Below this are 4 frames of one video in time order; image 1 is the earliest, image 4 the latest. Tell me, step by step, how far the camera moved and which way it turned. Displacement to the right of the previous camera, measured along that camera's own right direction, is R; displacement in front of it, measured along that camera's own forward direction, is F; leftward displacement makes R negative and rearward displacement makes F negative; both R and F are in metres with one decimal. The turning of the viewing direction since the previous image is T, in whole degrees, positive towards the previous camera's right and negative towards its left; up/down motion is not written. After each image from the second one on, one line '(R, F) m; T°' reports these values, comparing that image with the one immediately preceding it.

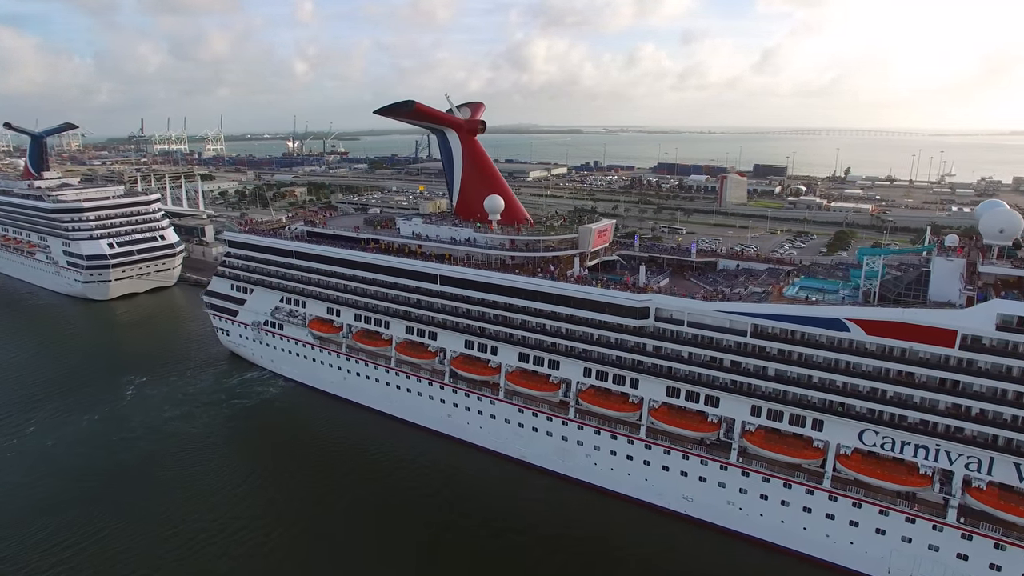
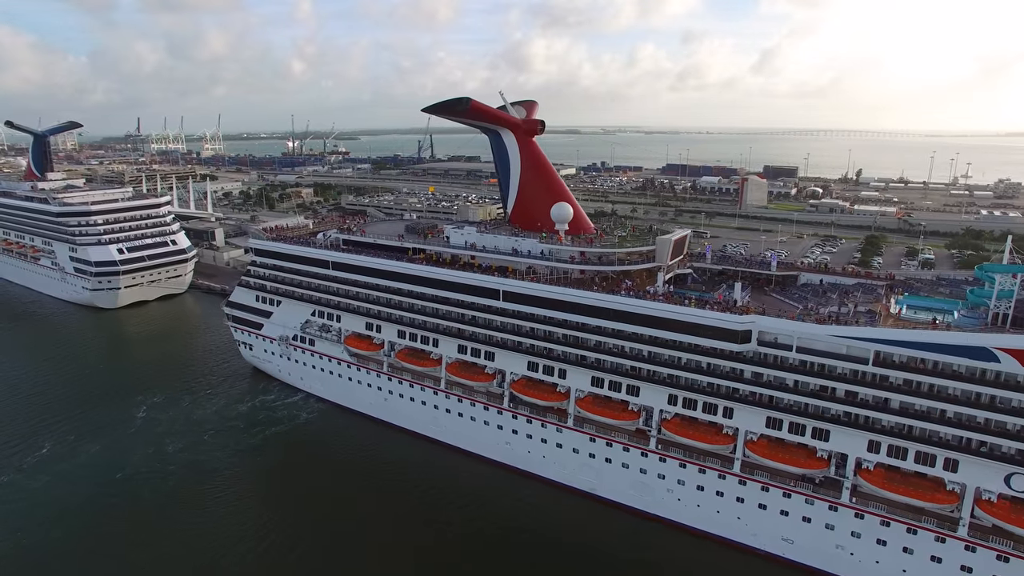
(-2.2, +1.7) m; 0°
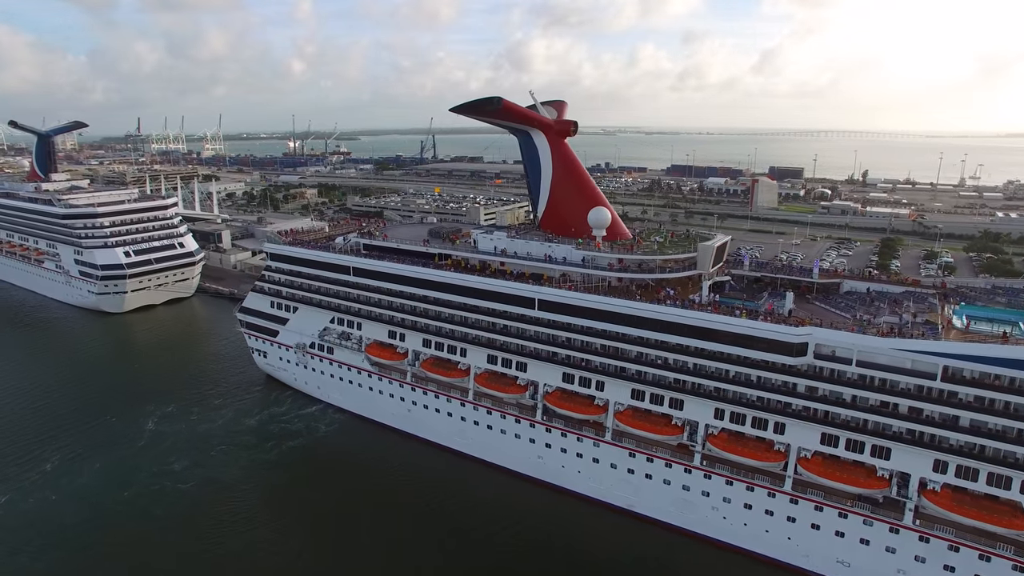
(-1.1, +0.7) m; 0°
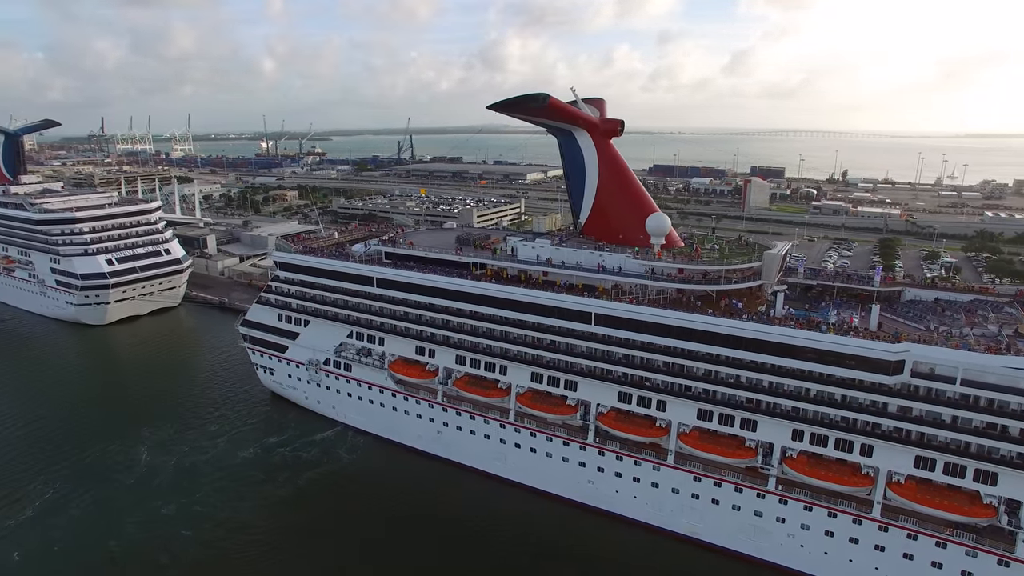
(-2.1, +1.4) m; +3°
